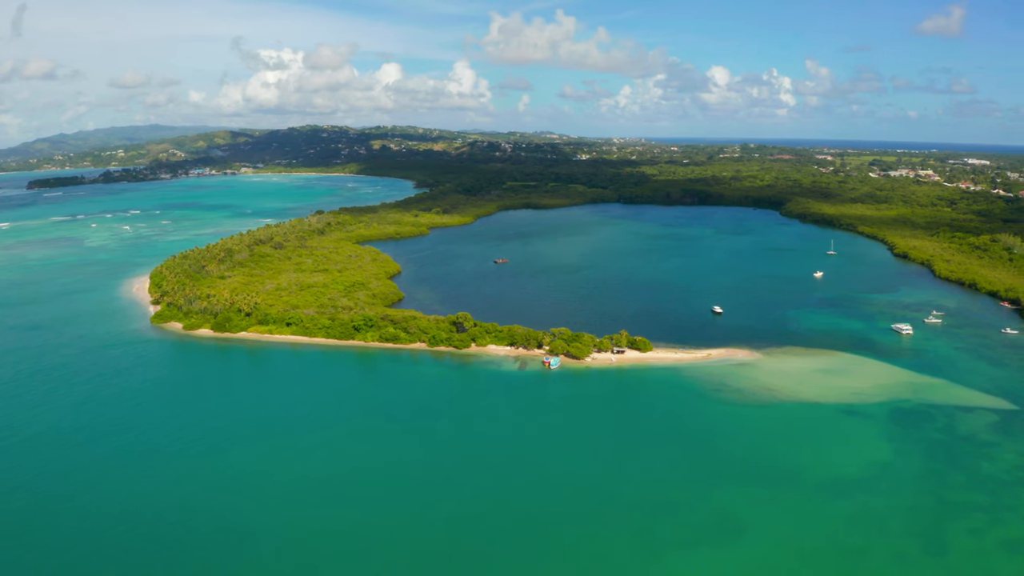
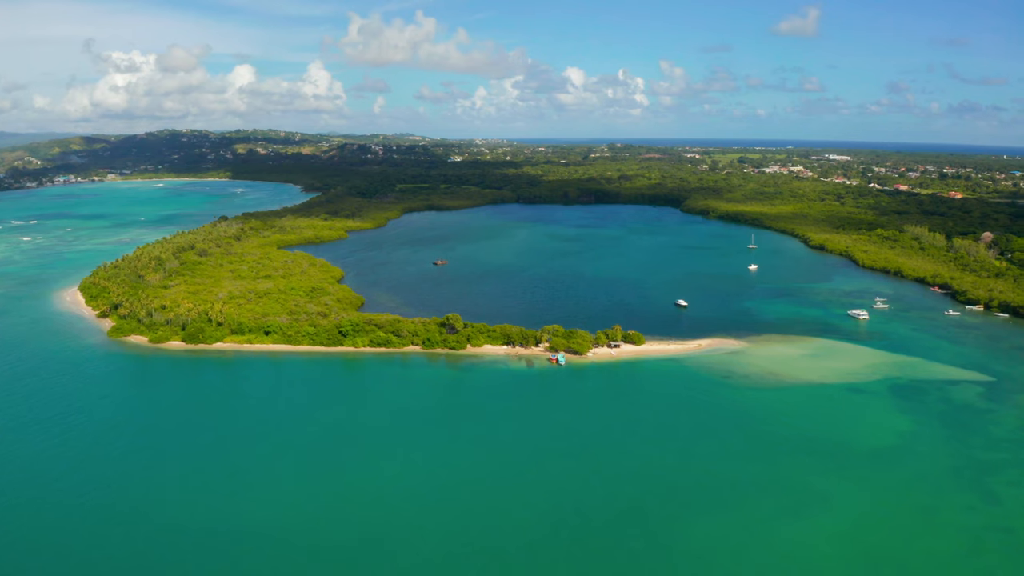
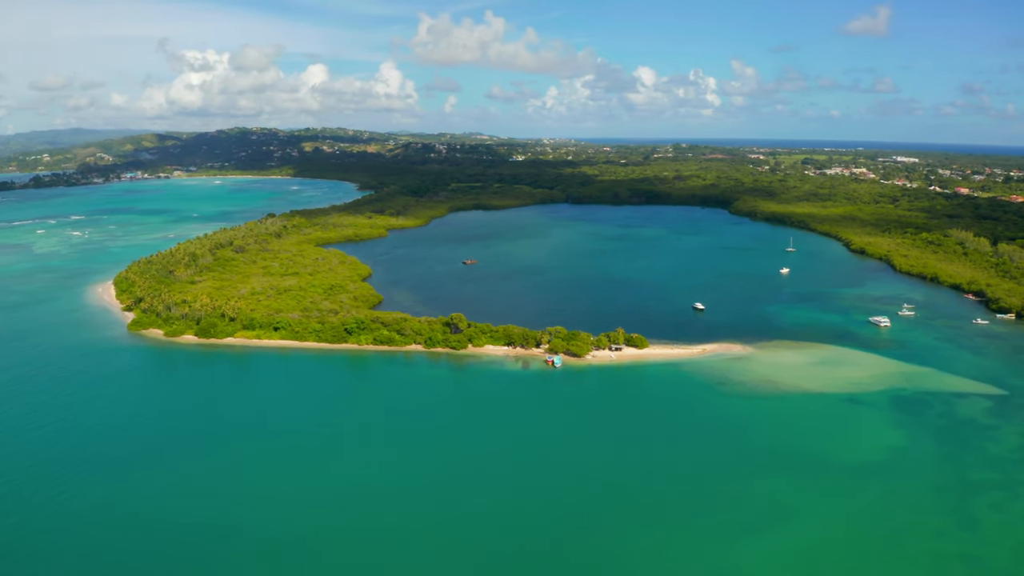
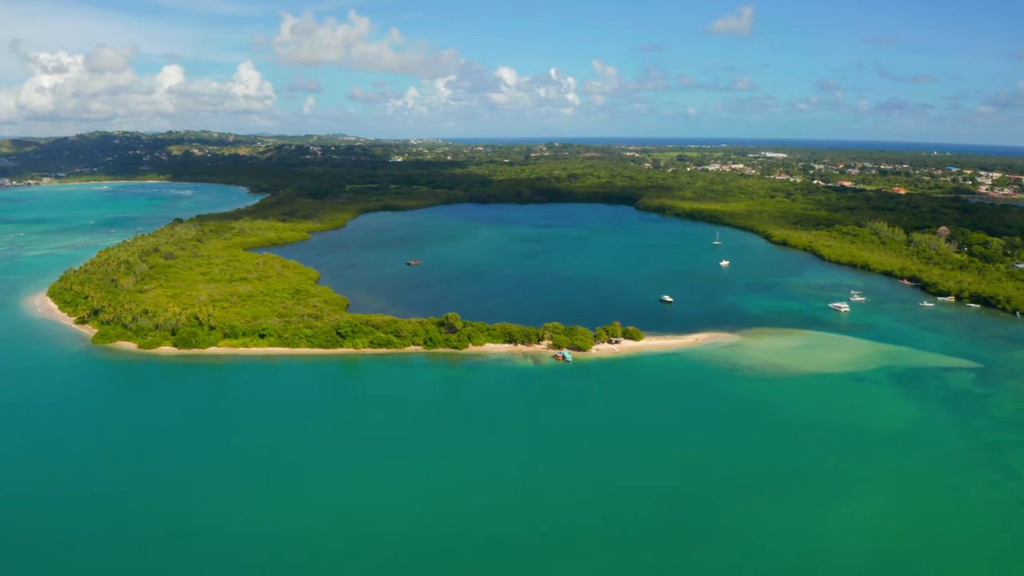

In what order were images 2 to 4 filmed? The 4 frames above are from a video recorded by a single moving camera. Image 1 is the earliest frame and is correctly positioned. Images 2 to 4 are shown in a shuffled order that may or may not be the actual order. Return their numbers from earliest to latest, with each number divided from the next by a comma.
3, 2, 4
